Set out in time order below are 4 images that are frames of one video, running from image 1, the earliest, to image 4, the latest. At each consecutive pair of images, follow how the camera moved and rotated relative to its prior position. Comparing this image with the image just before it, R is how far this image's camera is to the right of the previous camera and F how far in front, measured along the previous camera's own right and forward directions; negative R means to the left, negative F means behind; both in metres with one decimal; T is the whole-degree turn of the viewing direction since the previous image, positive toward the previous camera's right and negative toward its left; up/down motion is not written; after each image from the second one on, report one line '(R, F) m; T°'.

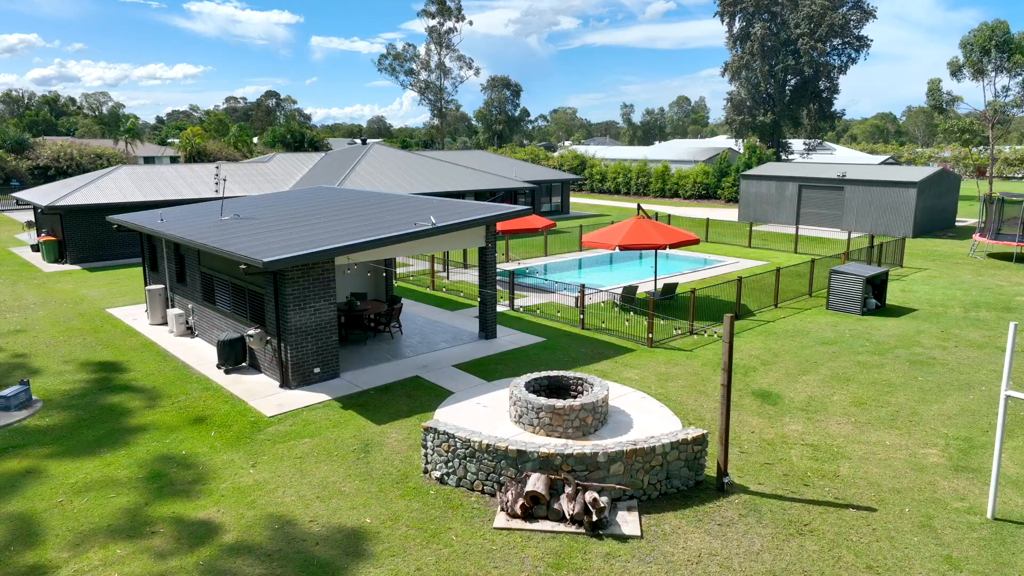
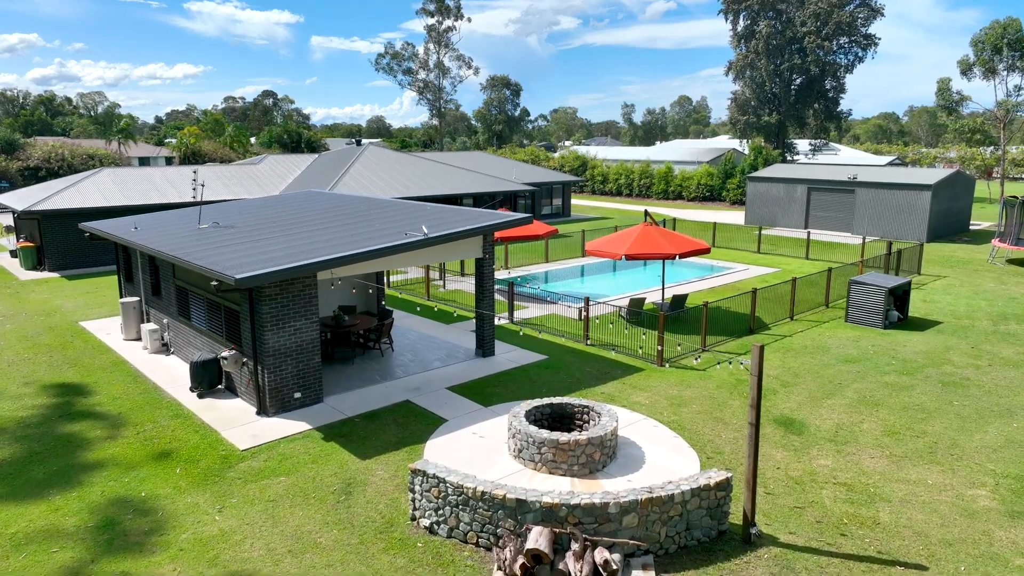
(0.0, +1.2) m; 0°
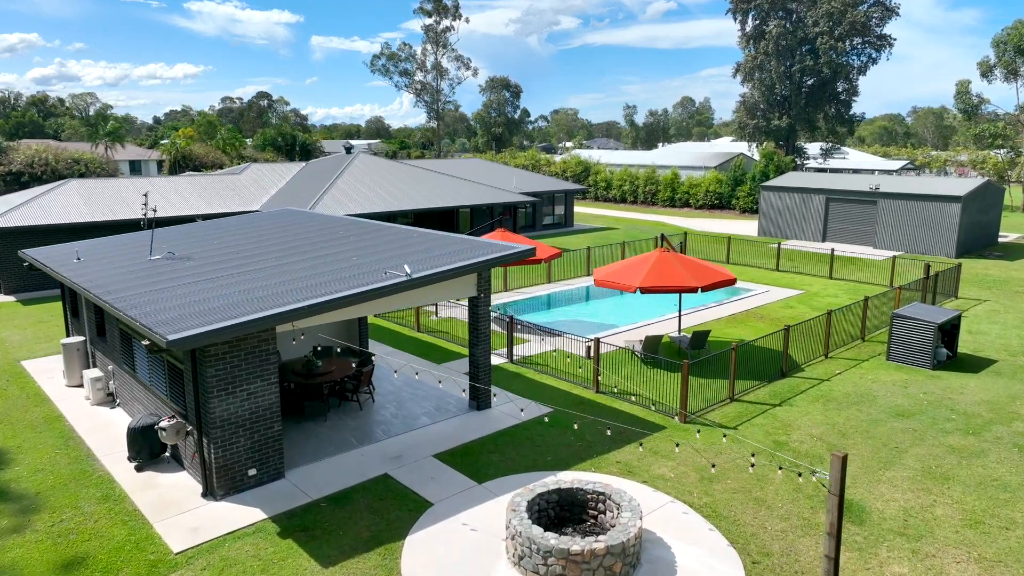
(0.0, +2.1) m; 0°
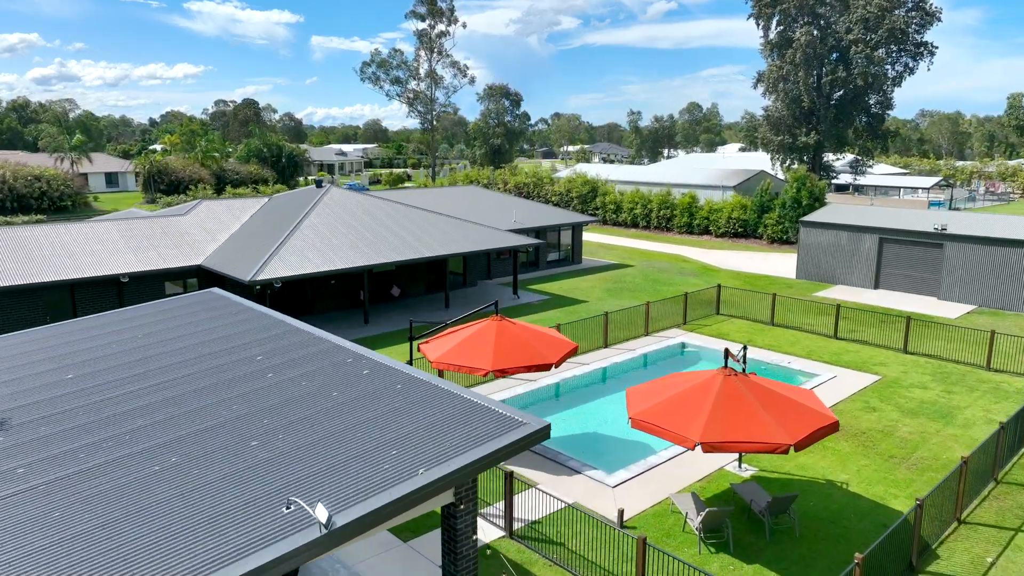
(0.0, +5.0) m; 0°
